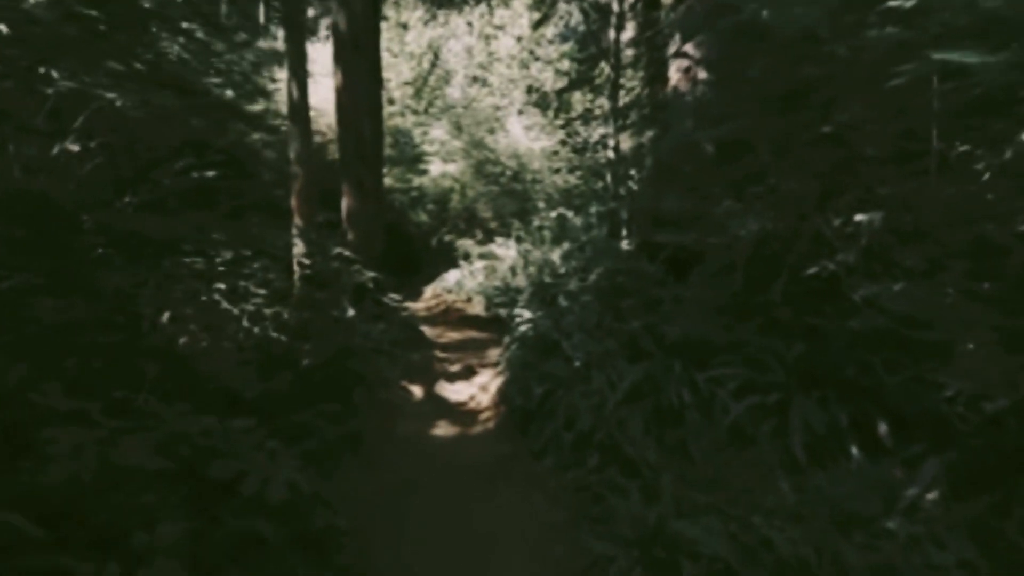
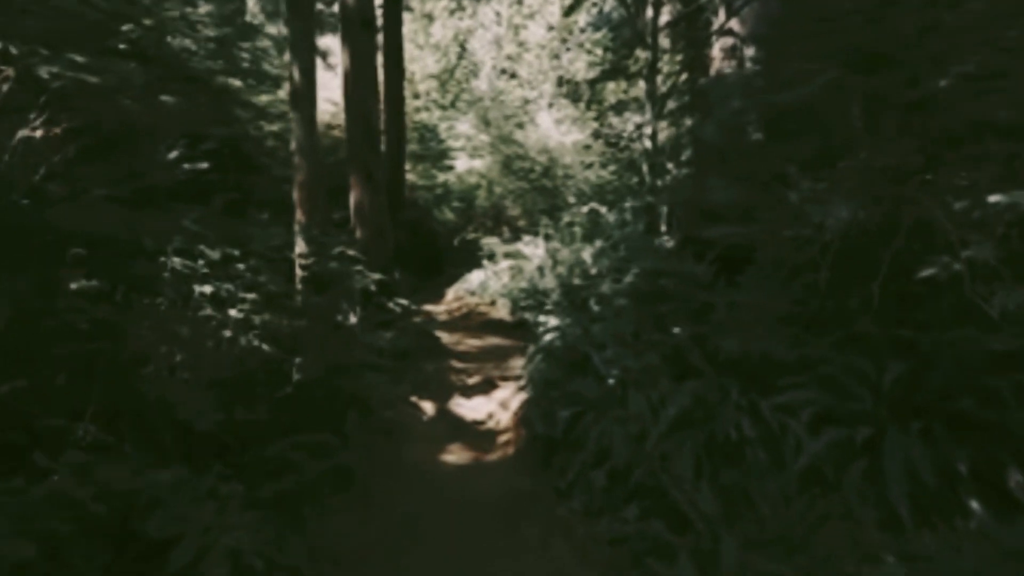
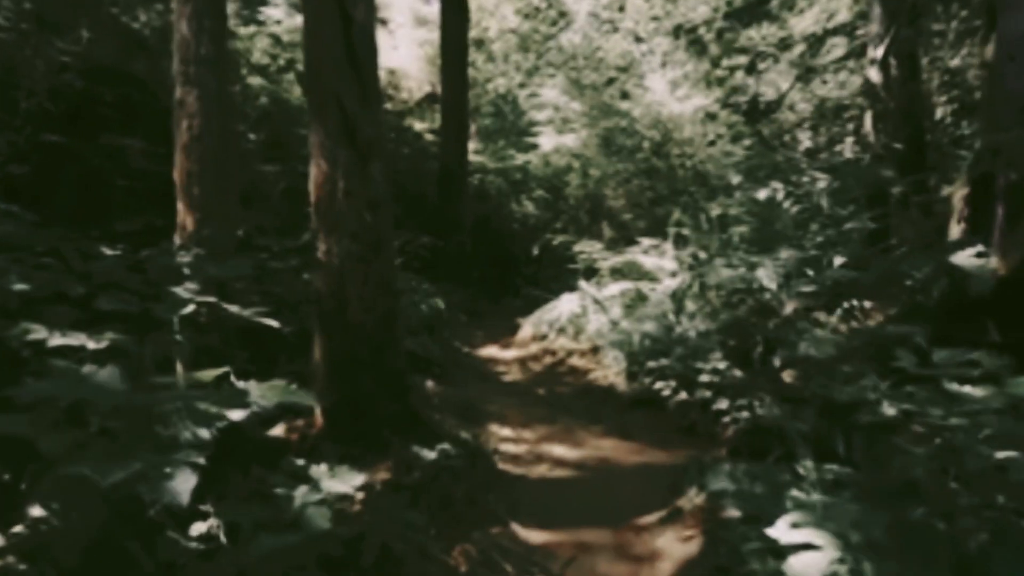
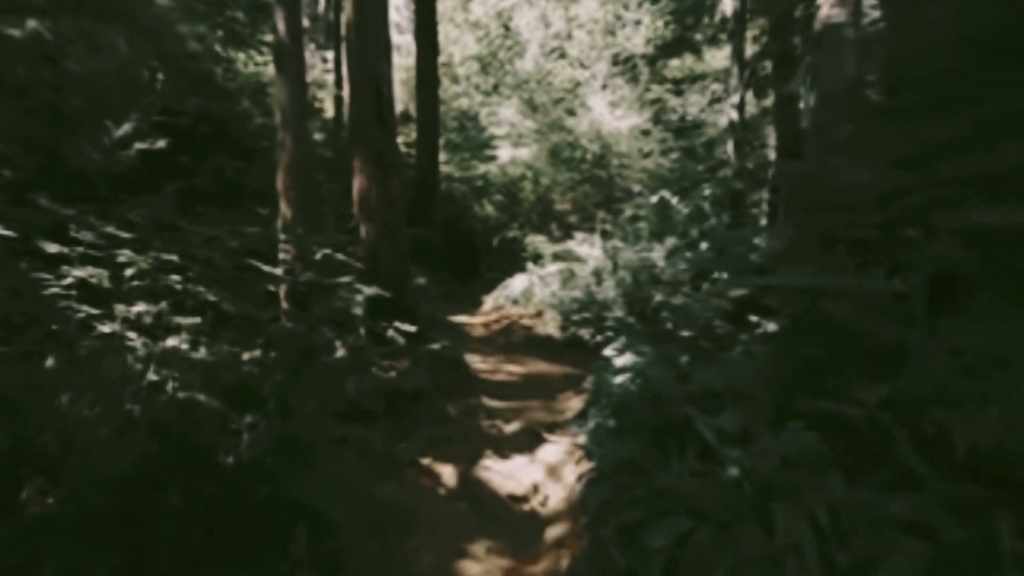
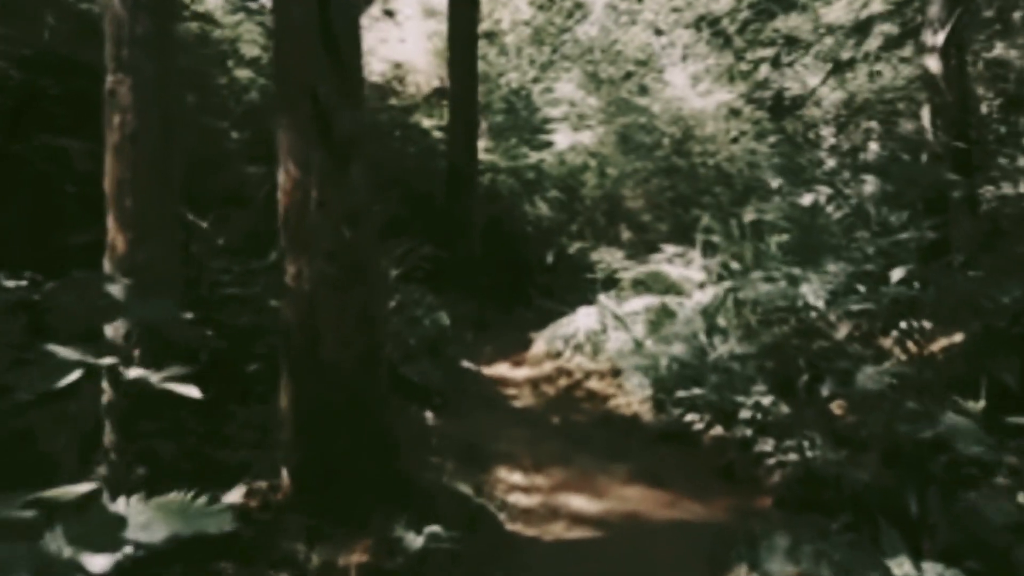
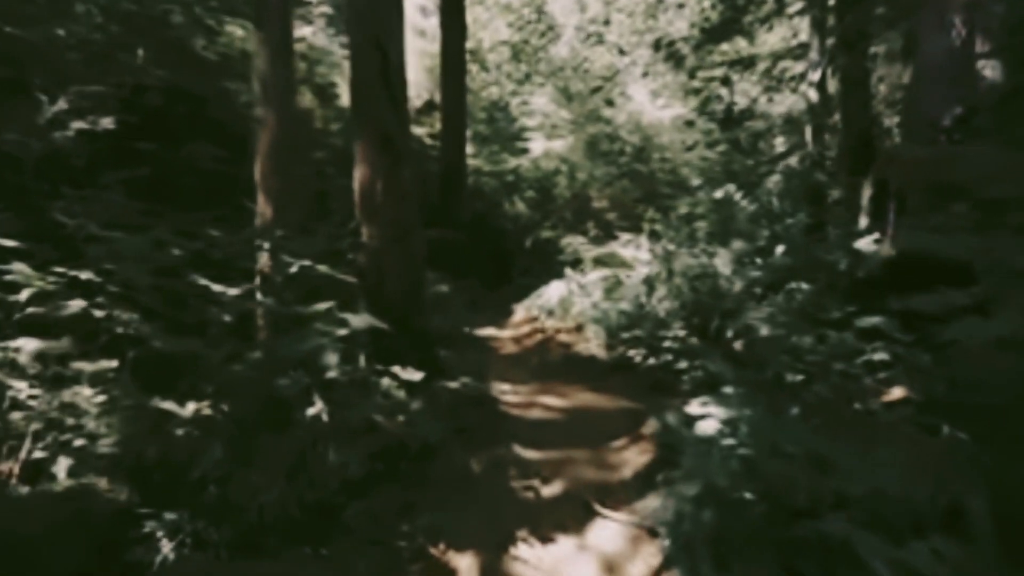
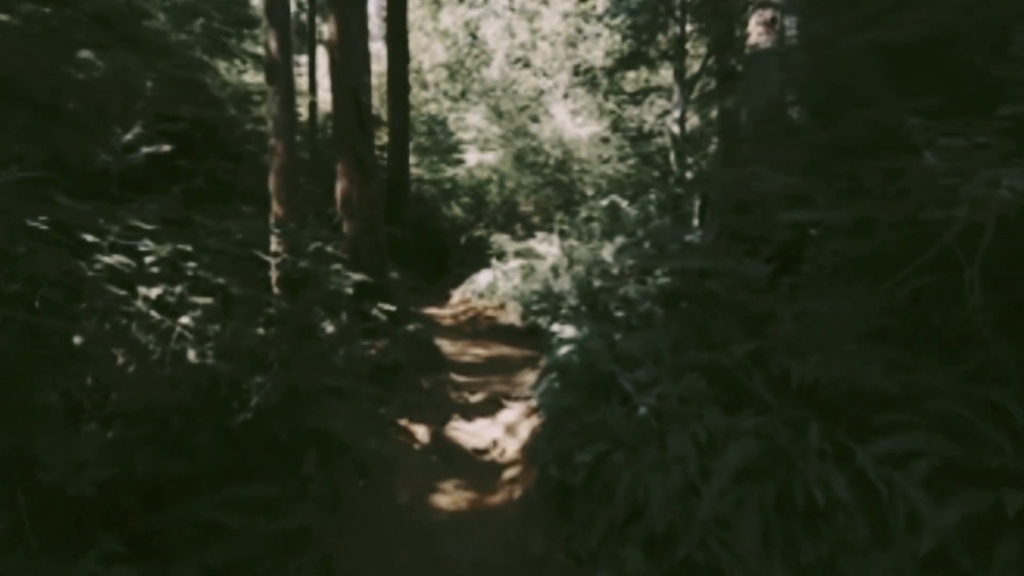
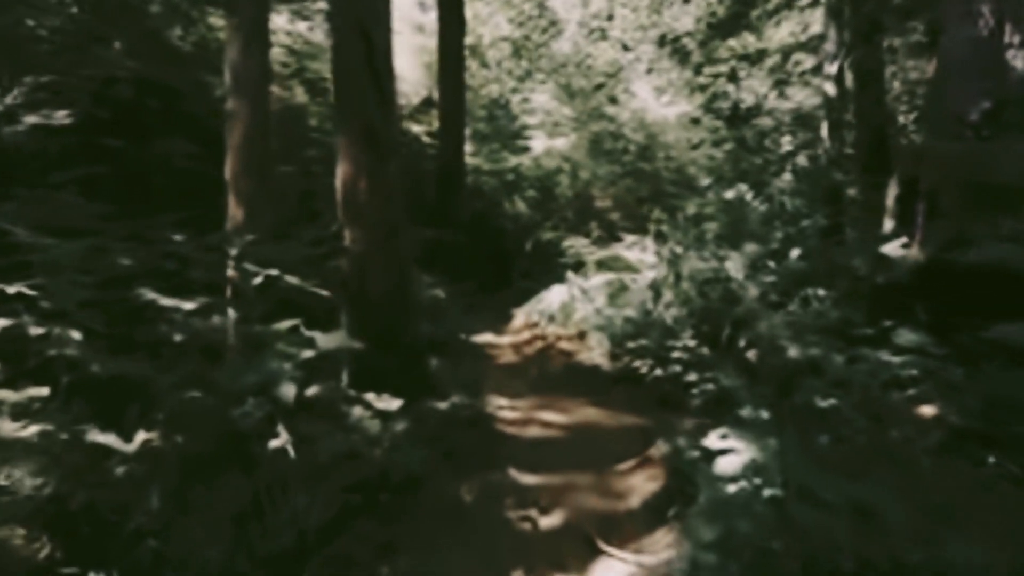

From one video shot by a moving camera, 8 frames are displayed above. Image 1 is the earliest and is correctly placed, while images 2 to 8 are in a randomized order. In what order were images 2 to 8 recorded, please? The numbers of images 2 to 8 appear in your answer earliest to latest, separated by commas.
2, 7, 4, 6, 8, 3, 5
